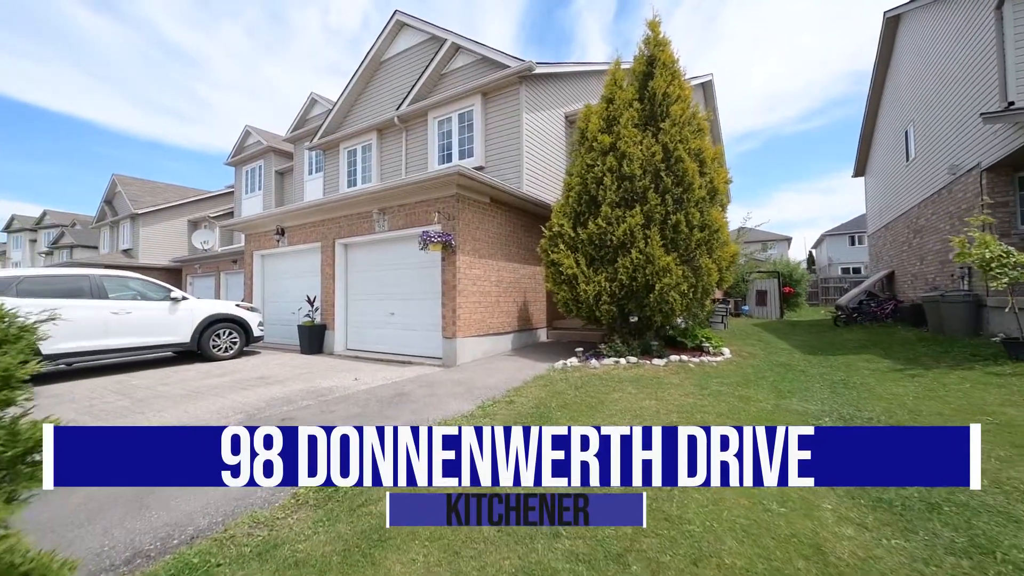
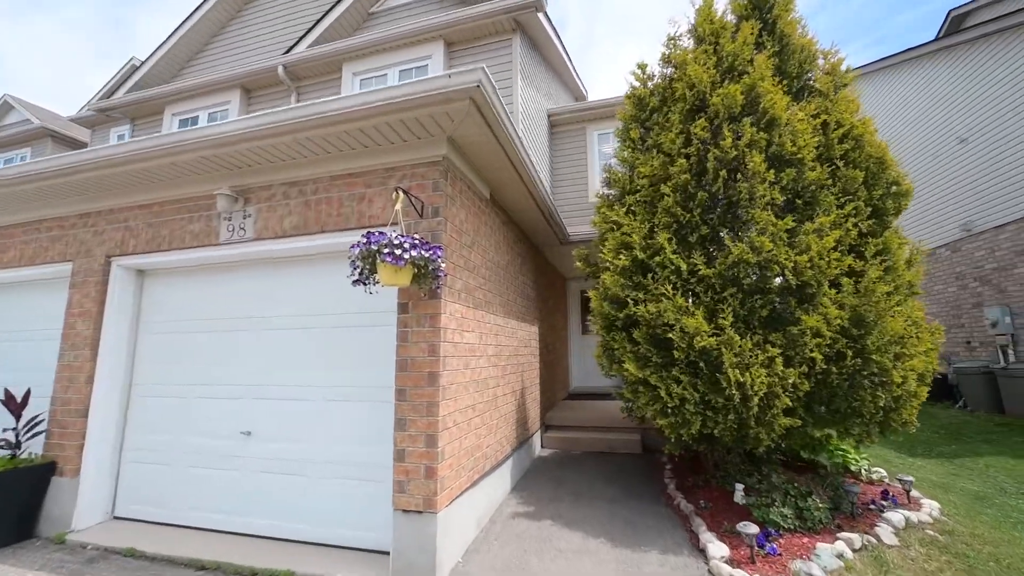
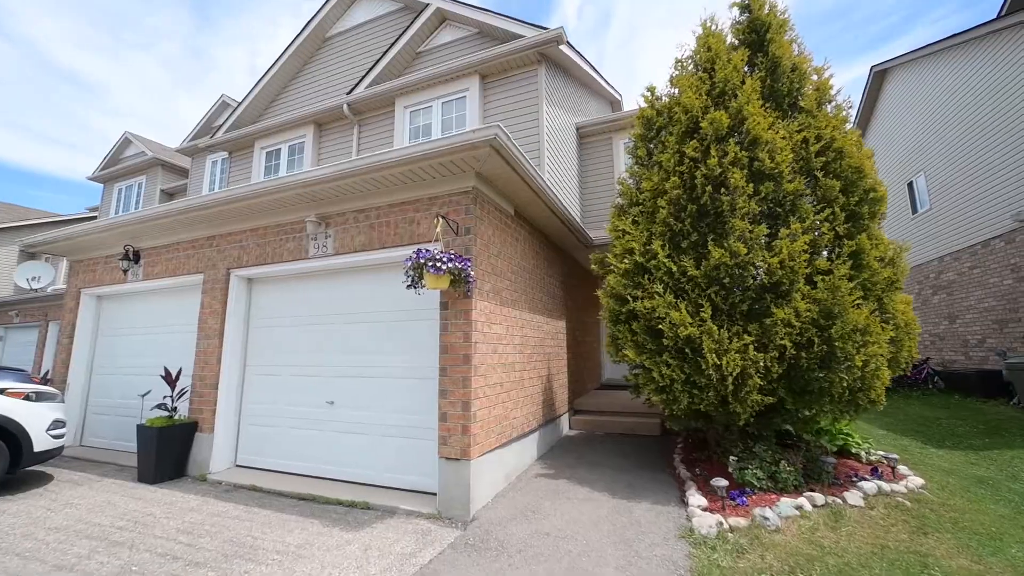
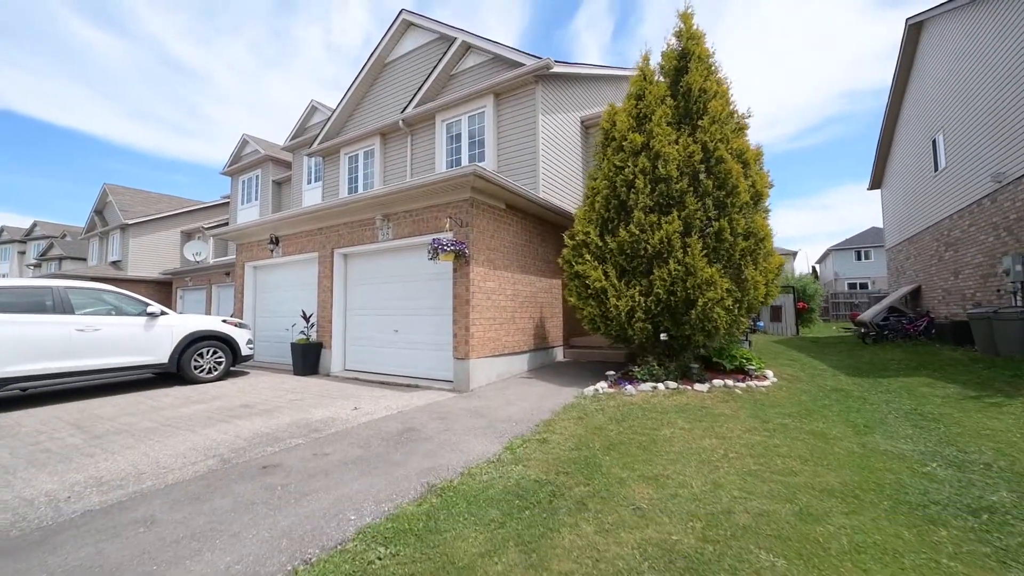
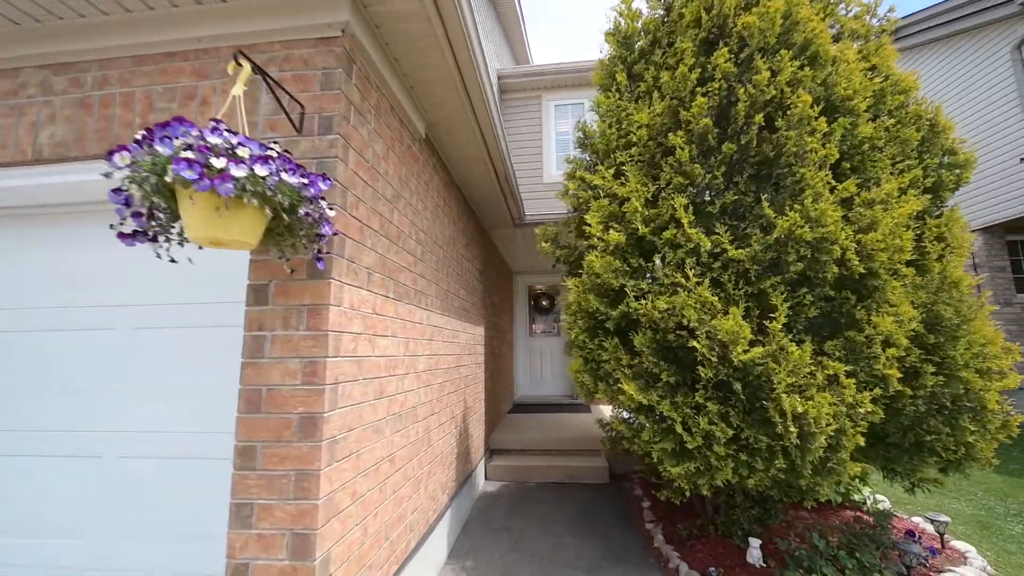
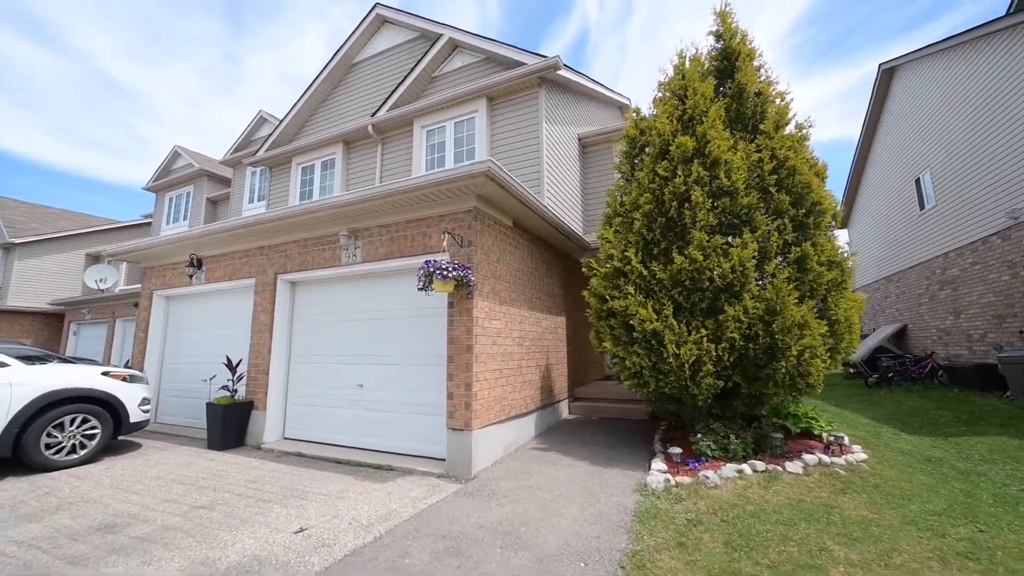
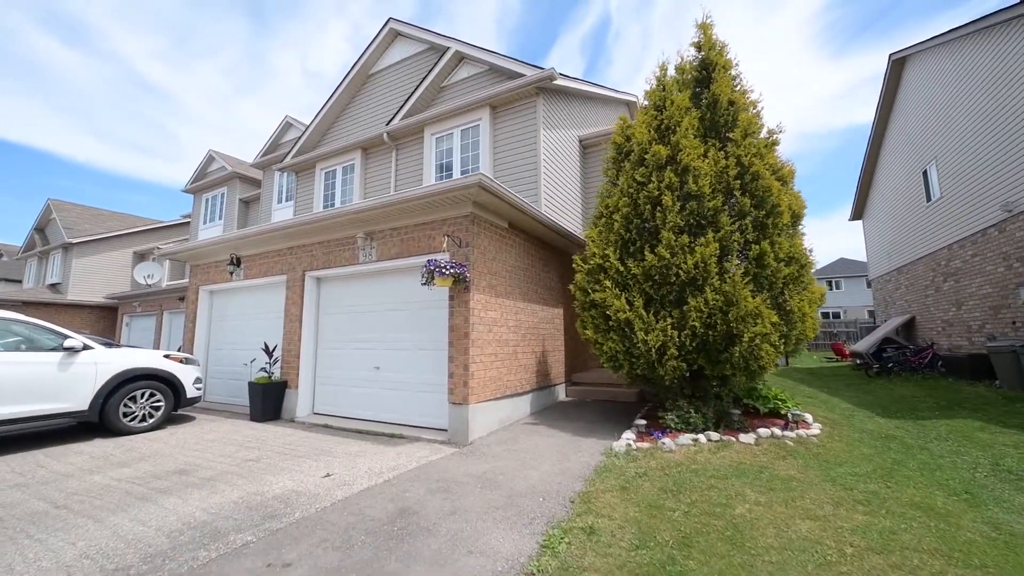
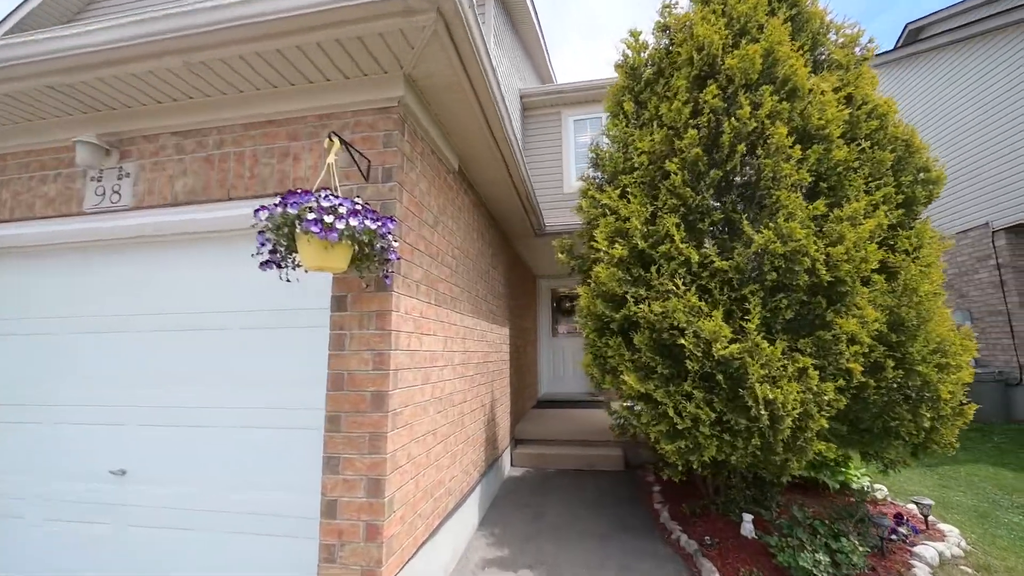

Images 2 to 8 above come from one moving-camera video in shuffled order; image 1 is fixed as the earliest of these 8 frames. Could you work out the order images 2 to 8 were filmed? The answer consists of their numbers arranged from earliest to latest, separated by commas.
4, 7, 6, 3, 2, 8, 5
